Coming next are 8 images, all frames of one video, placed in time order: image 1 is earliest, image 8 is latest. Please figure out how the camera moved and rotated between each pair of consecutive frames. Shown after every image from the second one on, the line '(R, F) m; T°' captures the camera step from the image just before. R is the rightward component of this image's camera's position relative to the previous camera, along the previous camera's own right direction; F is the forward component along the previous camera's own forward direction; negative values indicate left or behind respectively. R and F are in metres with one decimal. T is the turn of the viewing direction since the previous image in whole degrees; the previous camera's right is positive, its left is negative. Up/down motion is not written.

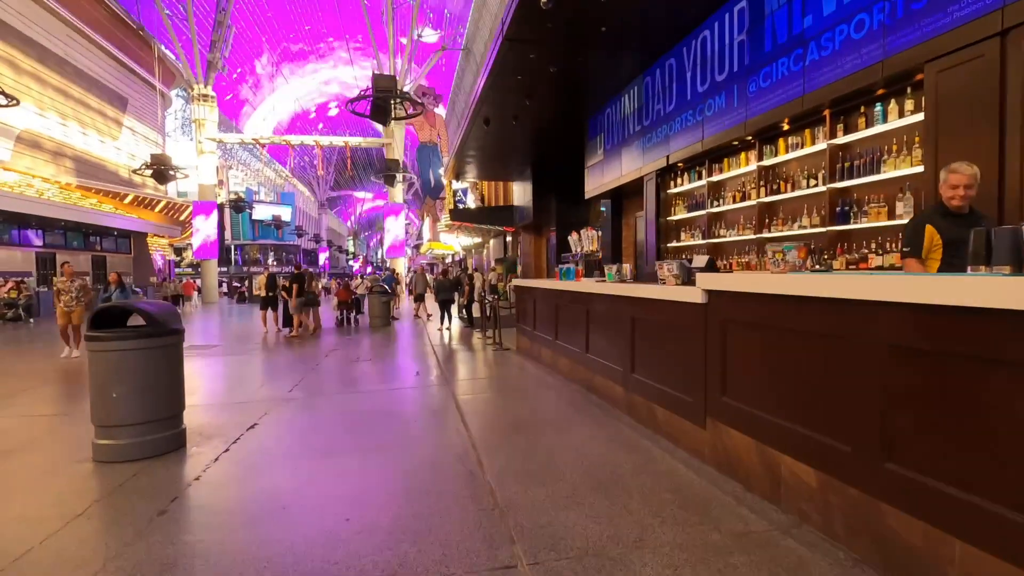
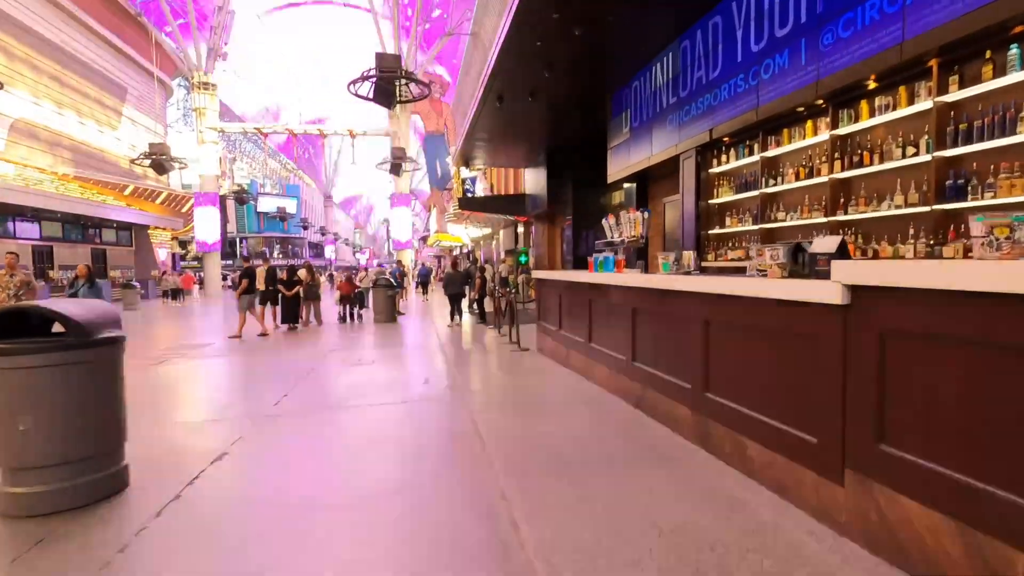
(-0.2, +1.0) m; -1°
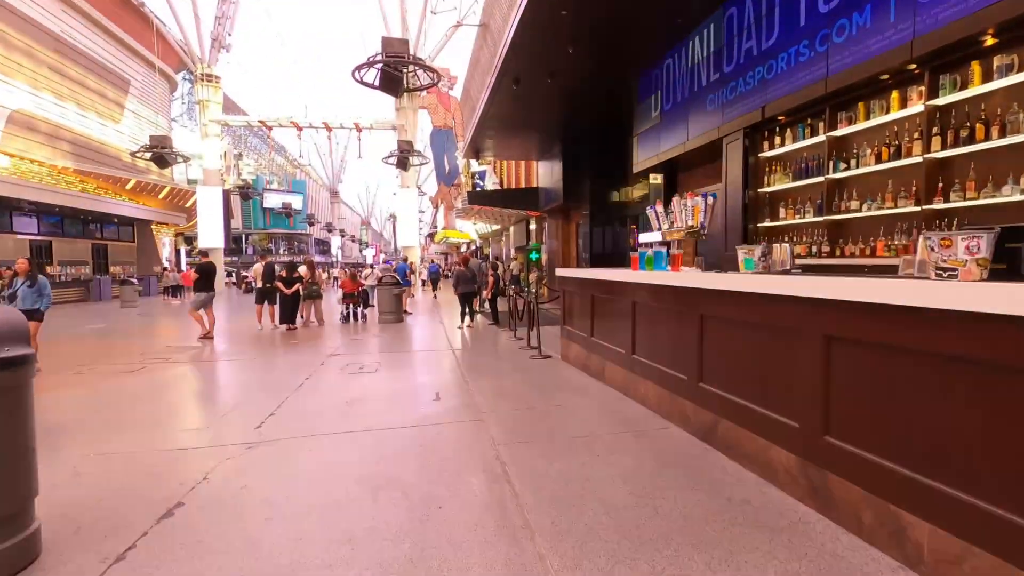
(-0.2, +0.9) m; -1°
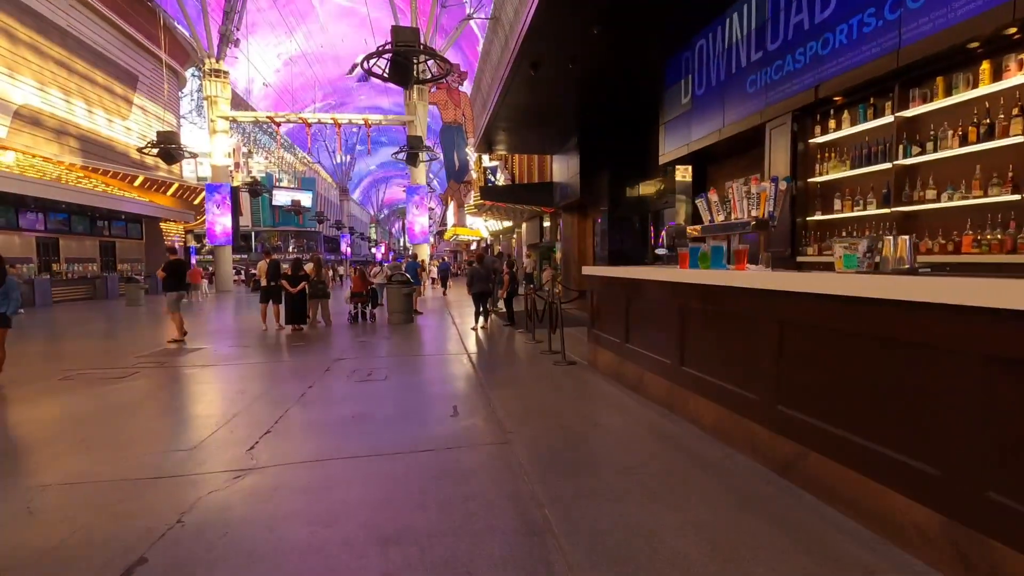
(-0.2, +0.6) m; -1°
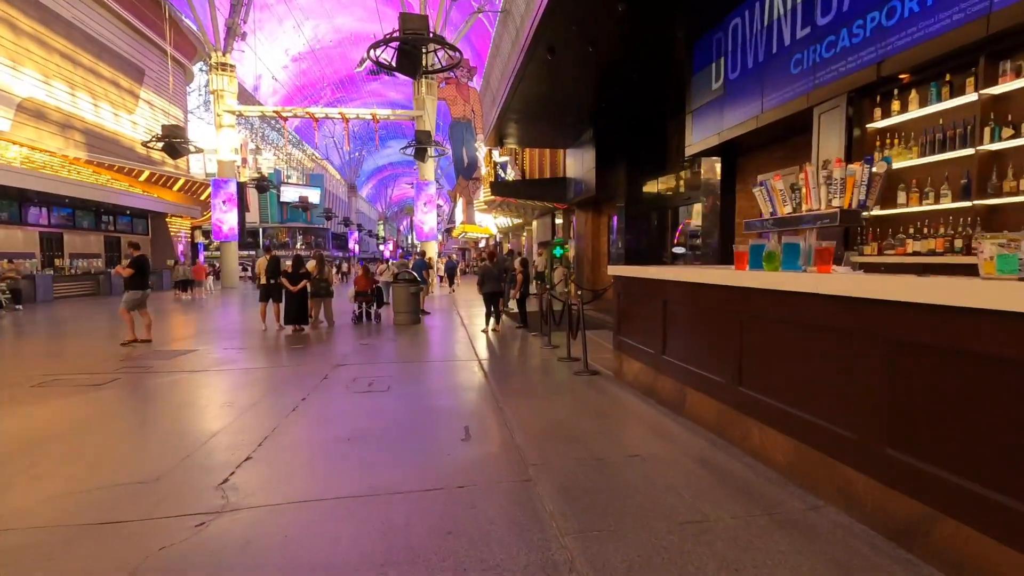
(-0.1, +0.6) m; -1°
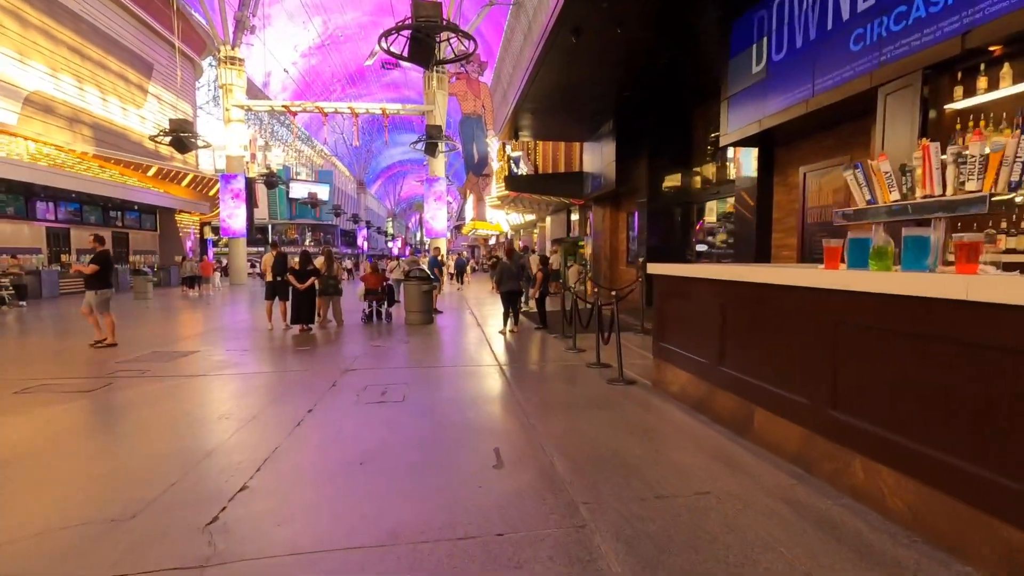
(-0.2, +0.6) m; -1°
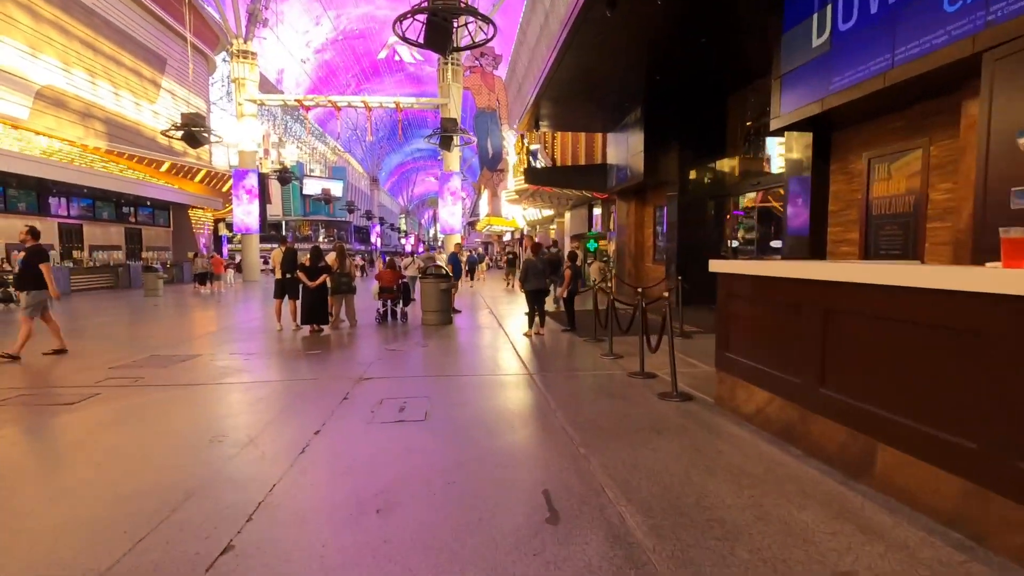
(-0.2, +0.7) m; -1°
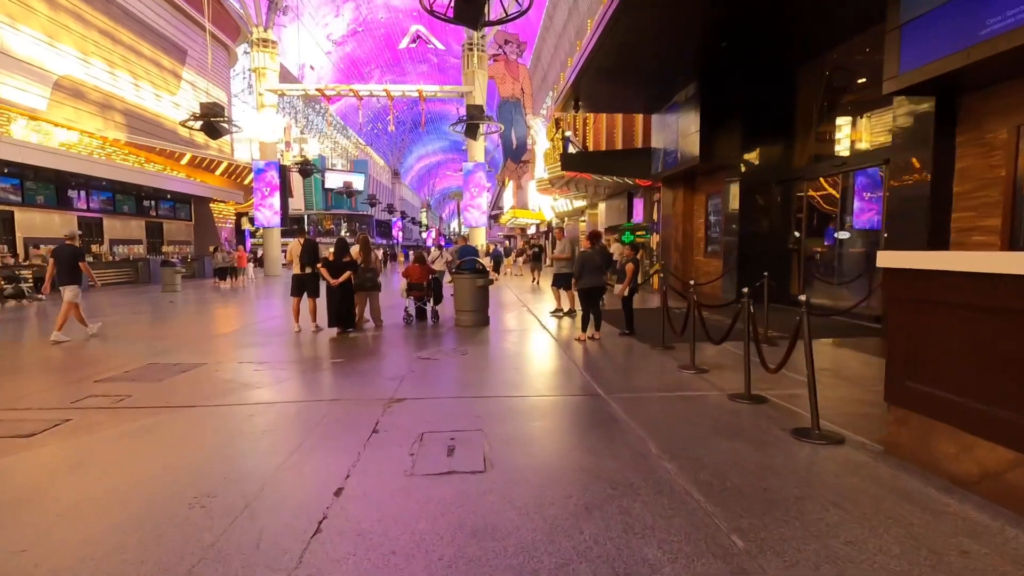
(-0.4, +1.2) m; -2°
